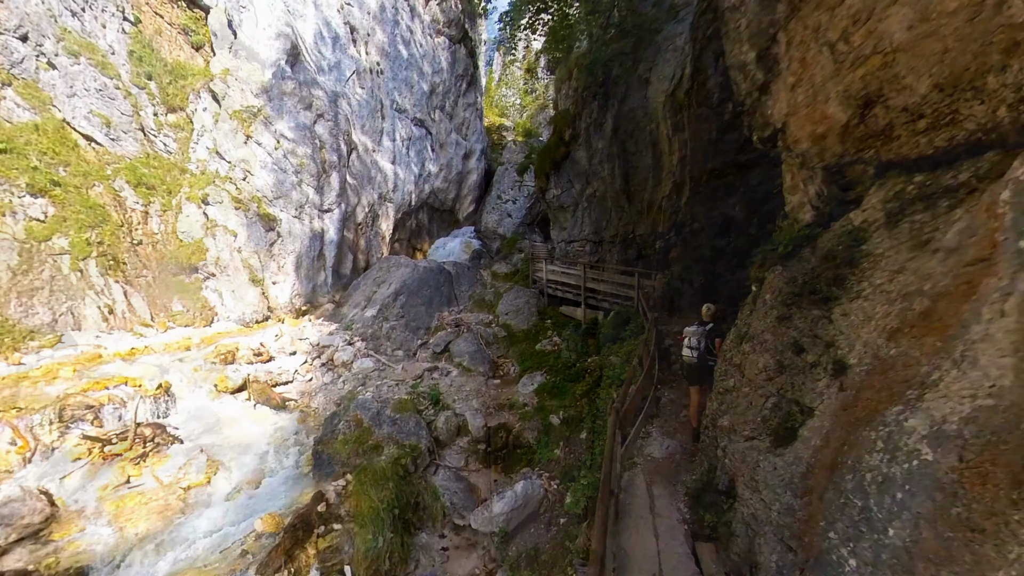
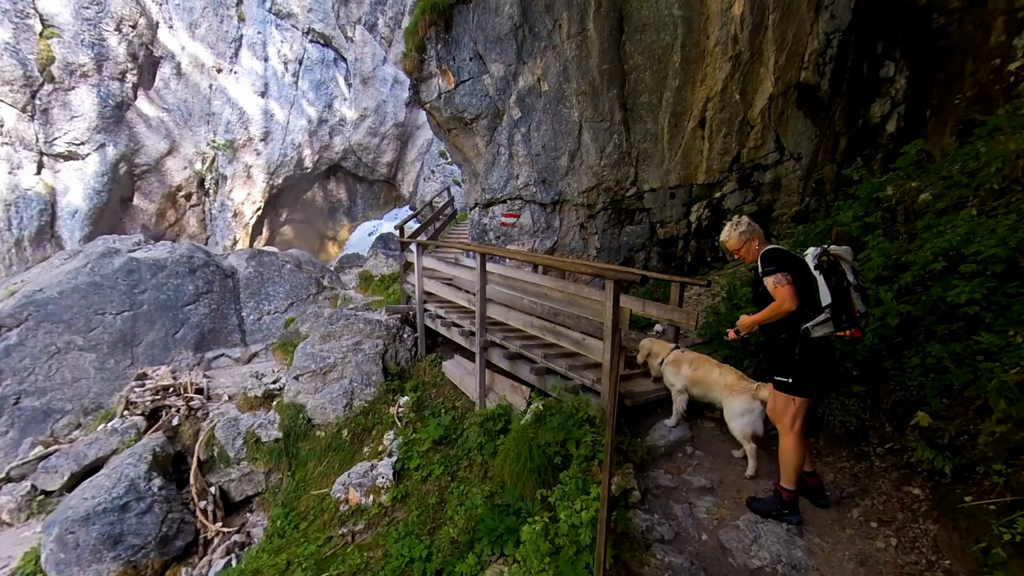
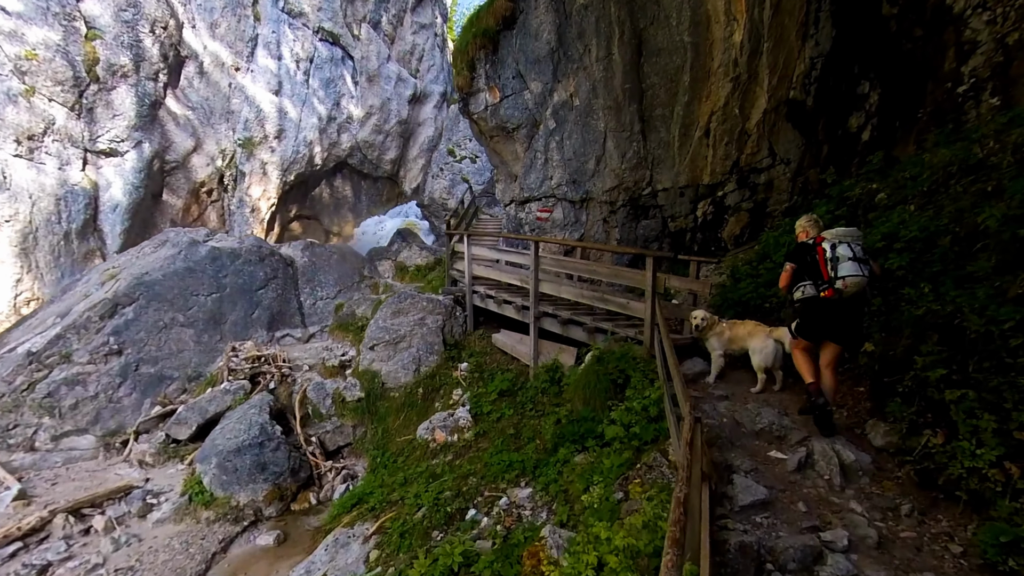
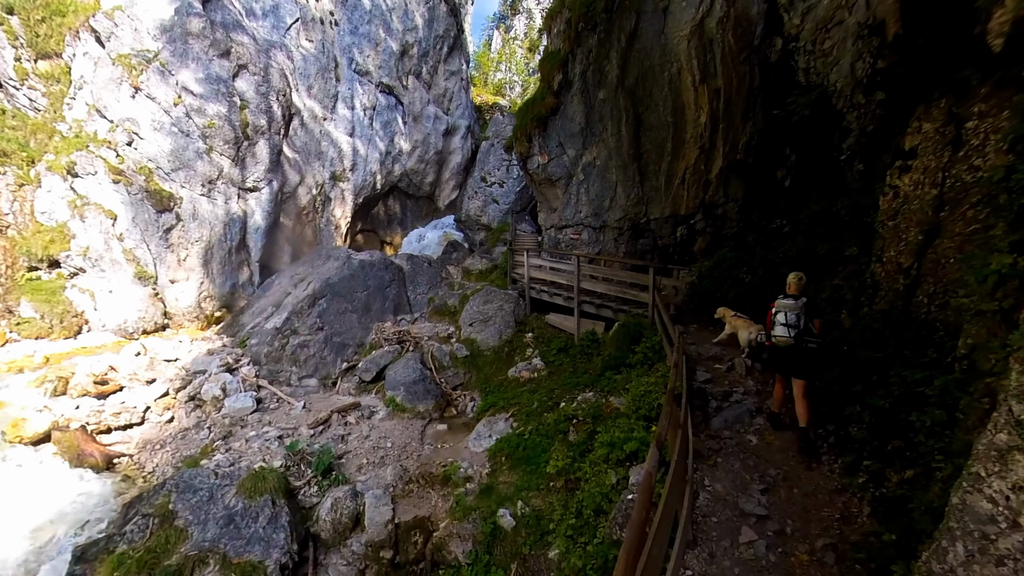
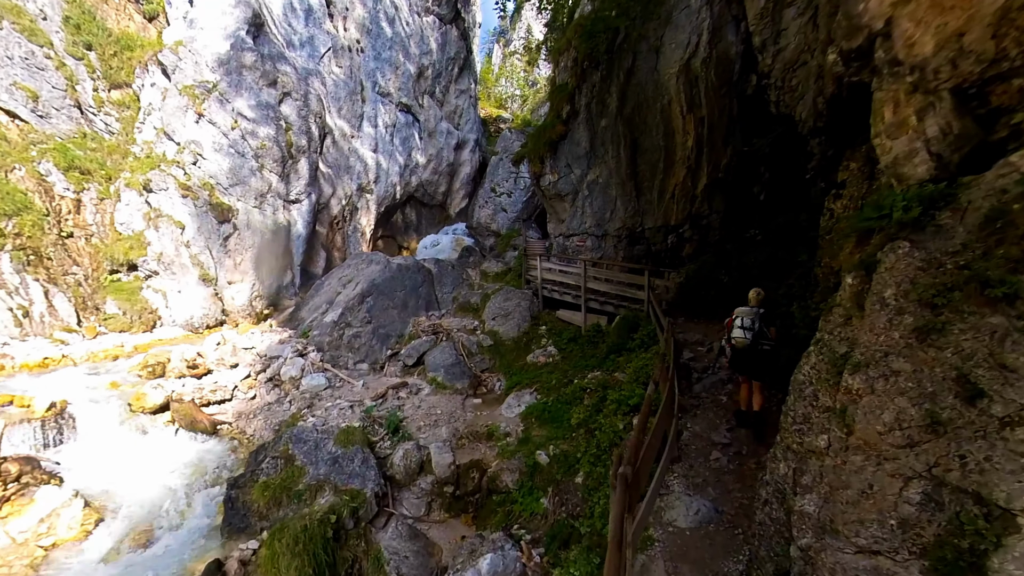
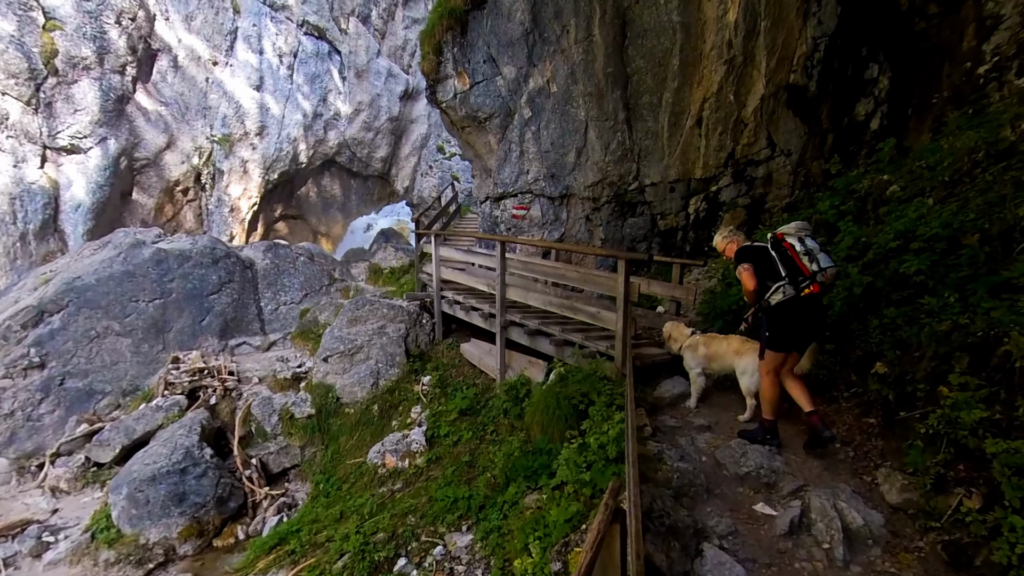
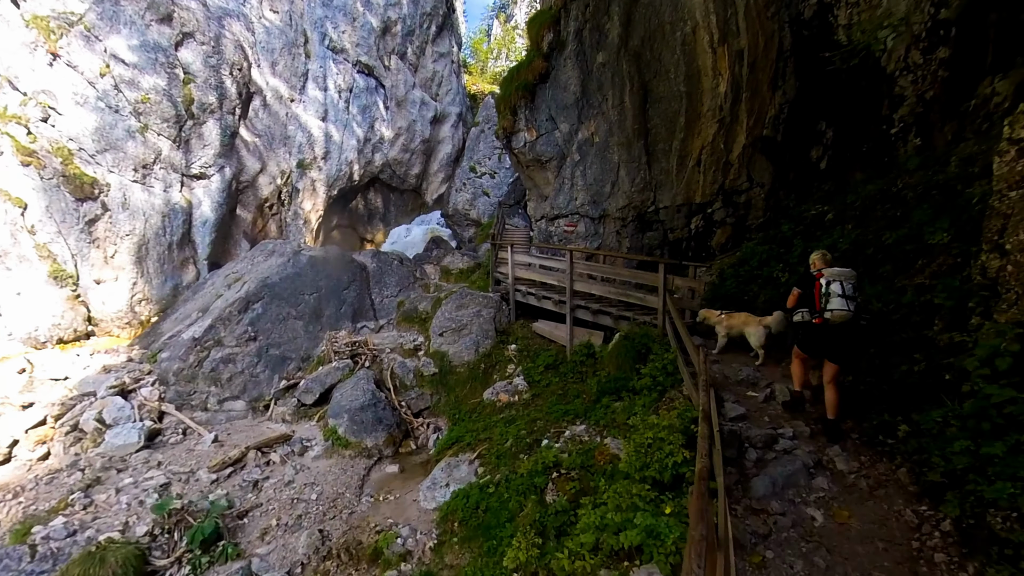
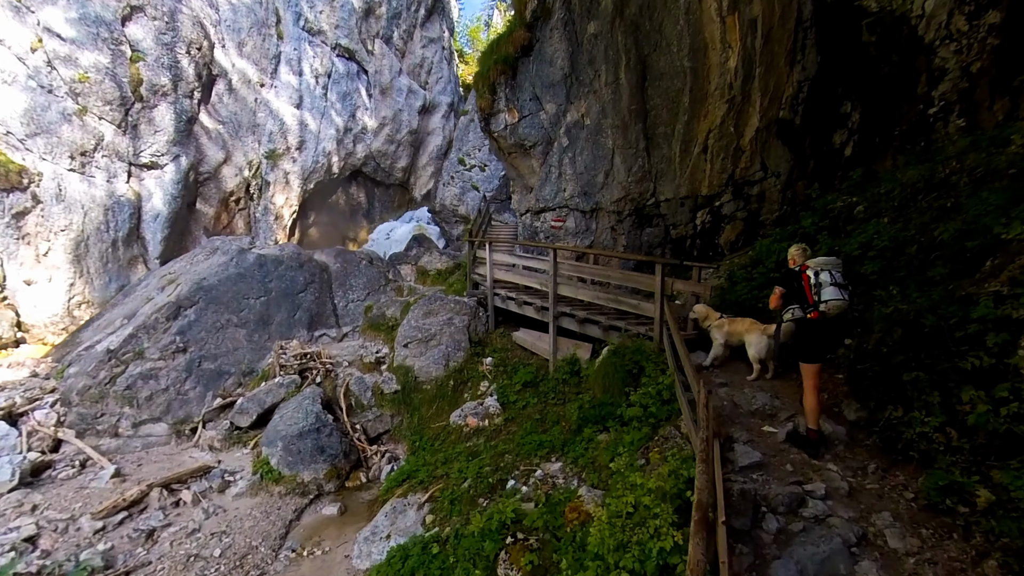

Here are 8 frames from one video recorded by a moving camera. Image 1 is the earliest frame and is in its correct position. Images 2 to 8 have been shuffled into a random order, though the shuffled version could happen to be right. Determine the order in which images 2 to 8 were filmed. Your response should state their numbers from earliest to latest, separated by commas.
5, 4, 7, 8, 3, 6, 2
